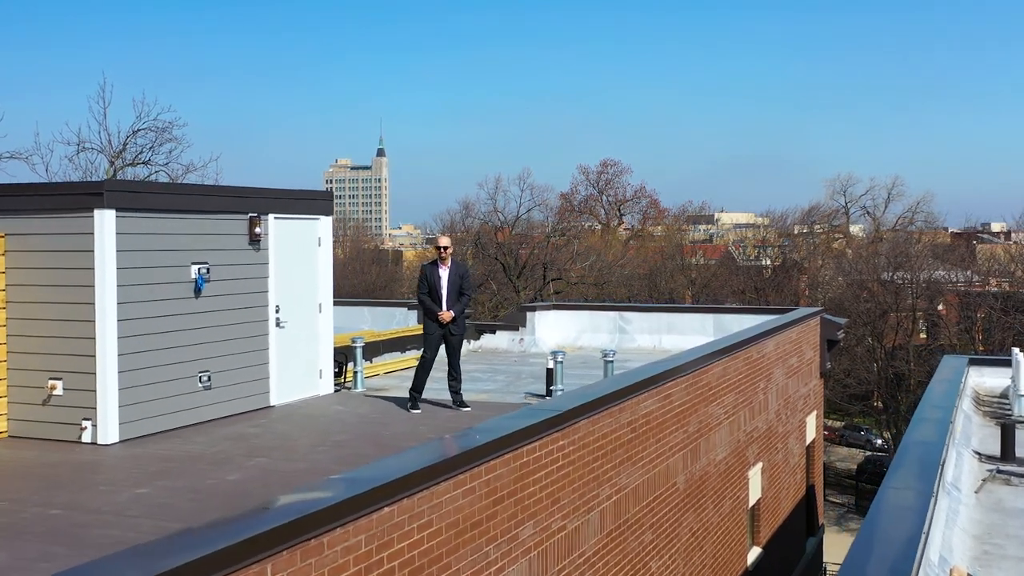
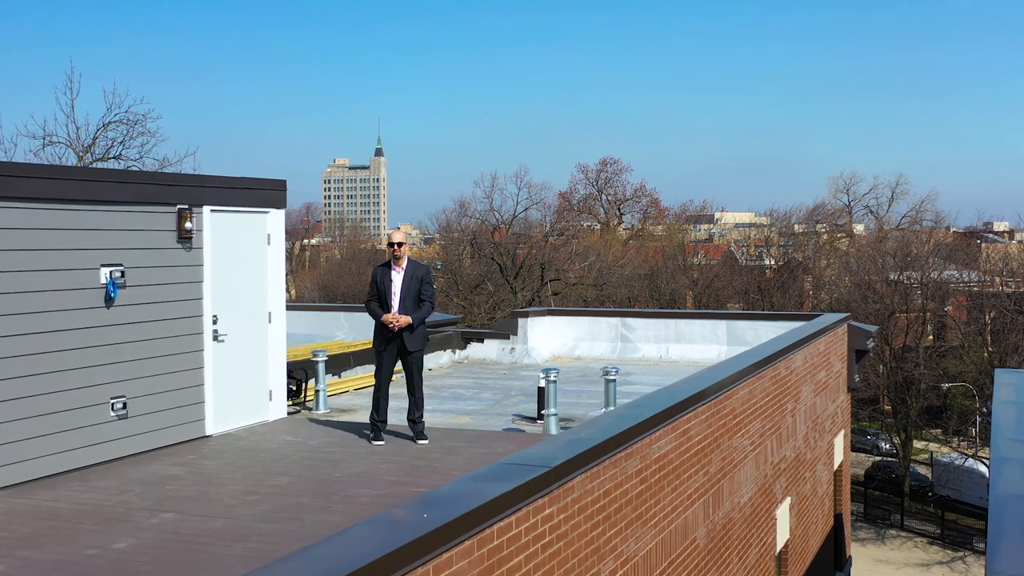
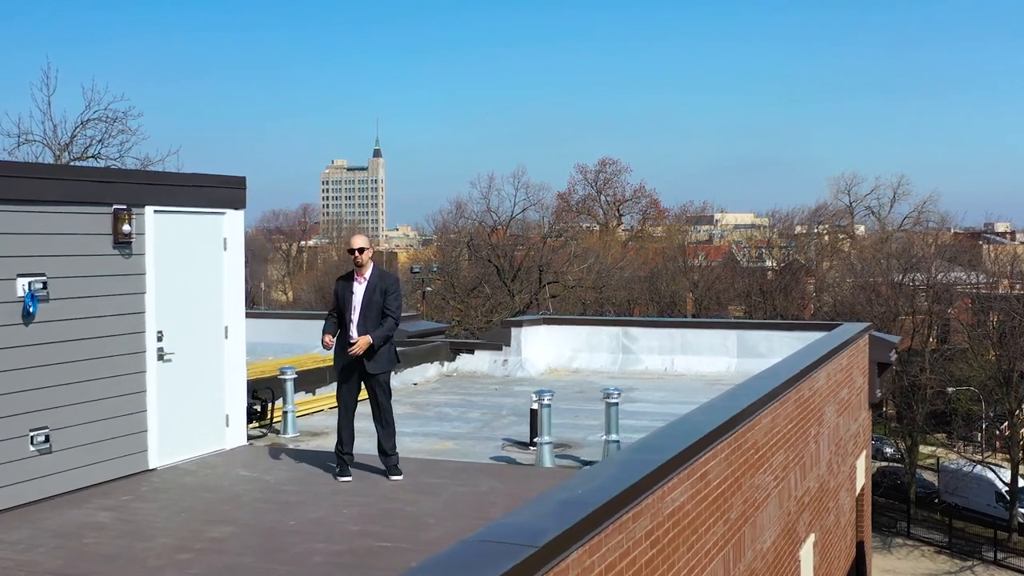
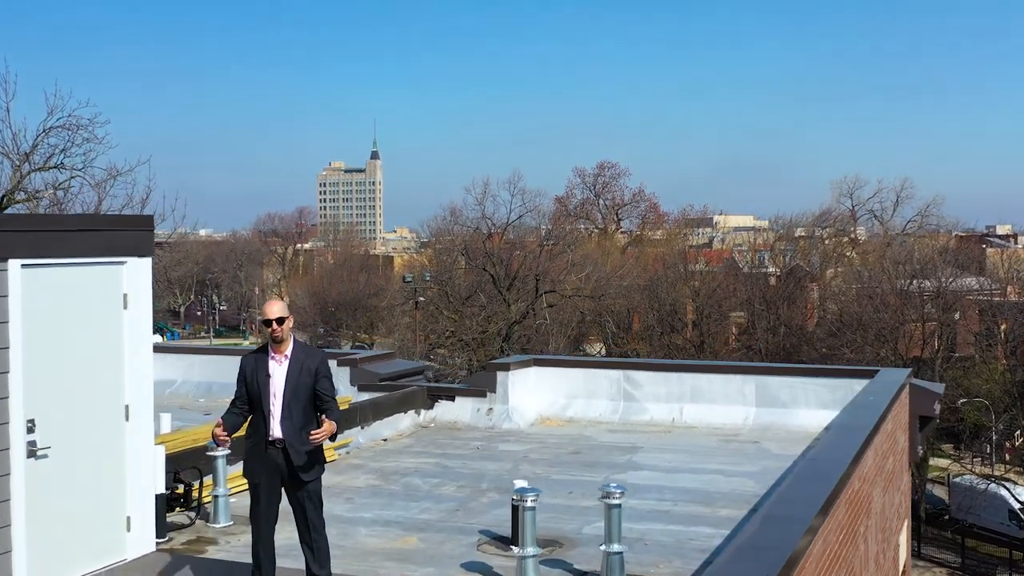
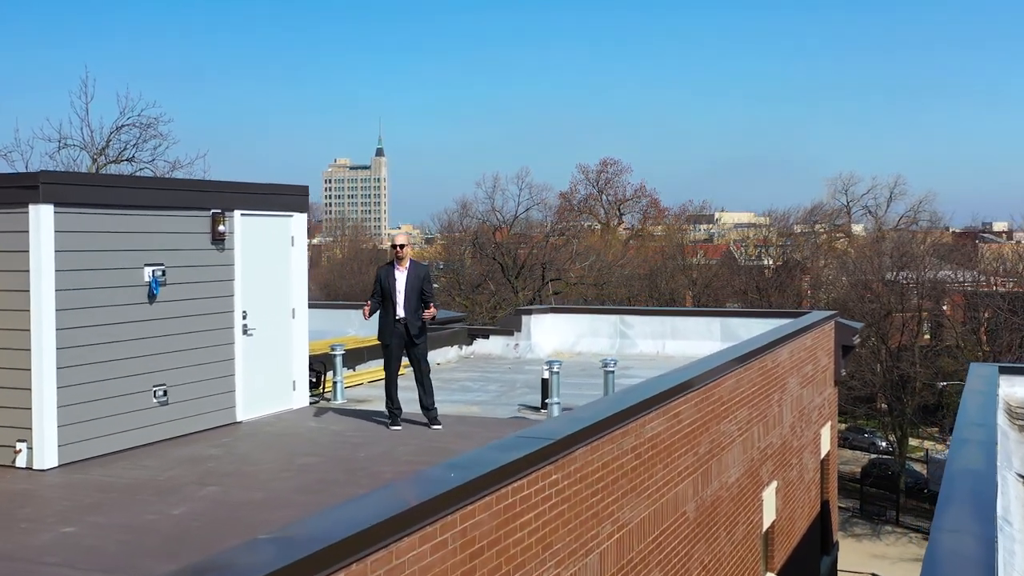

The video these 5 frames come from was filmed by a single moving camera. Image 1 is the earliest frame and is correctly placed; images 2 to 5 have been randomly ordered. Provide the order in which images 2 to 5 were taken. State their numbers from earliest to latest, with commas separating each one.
5, 2, 3, 4
